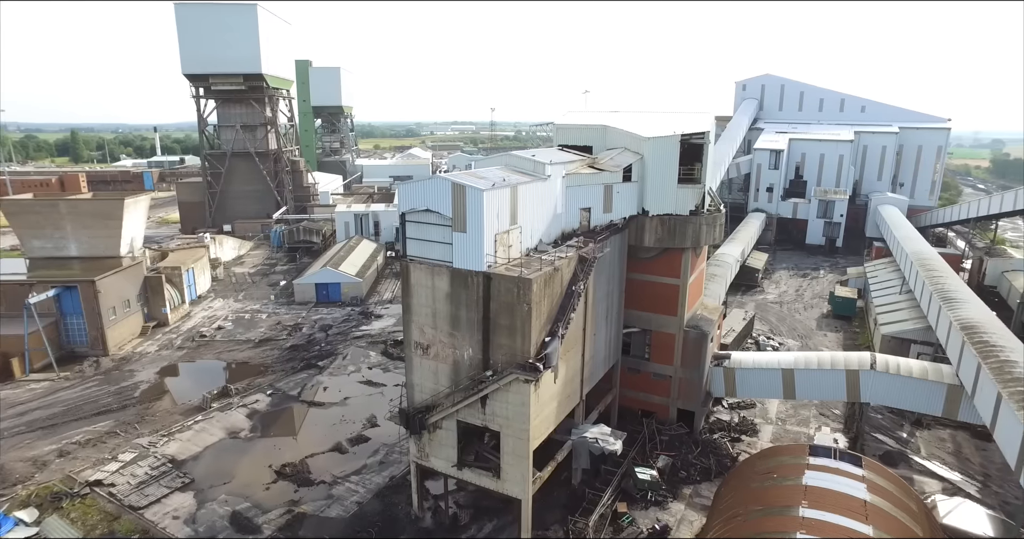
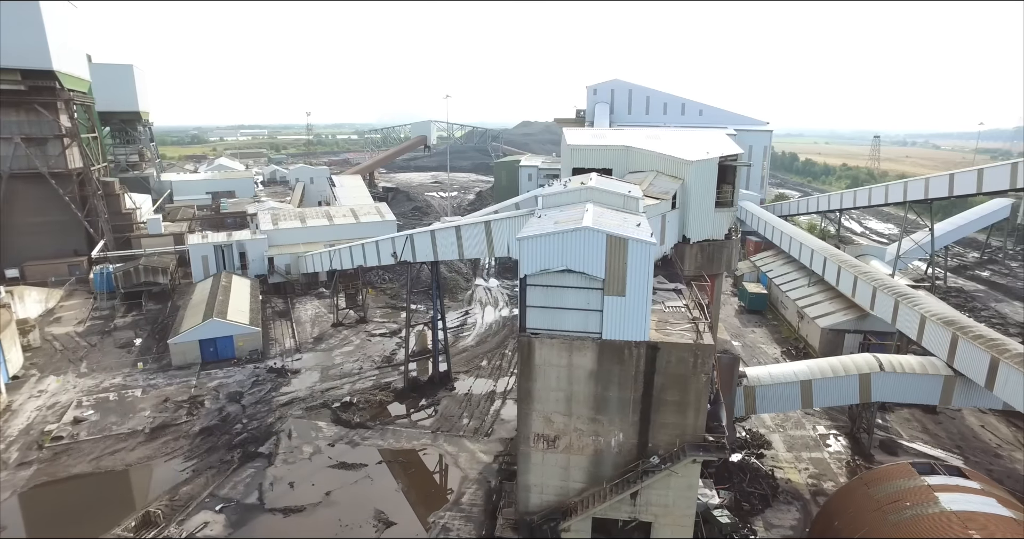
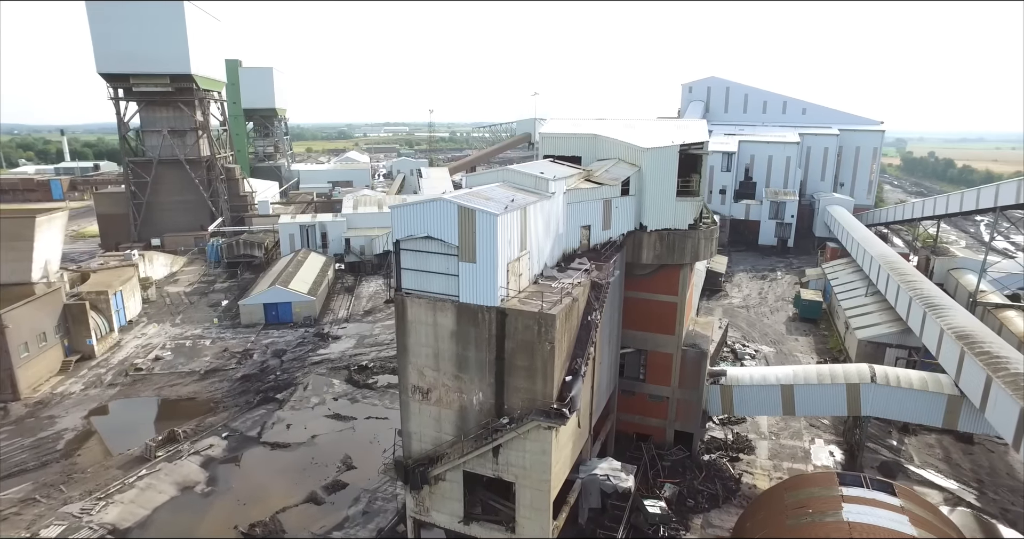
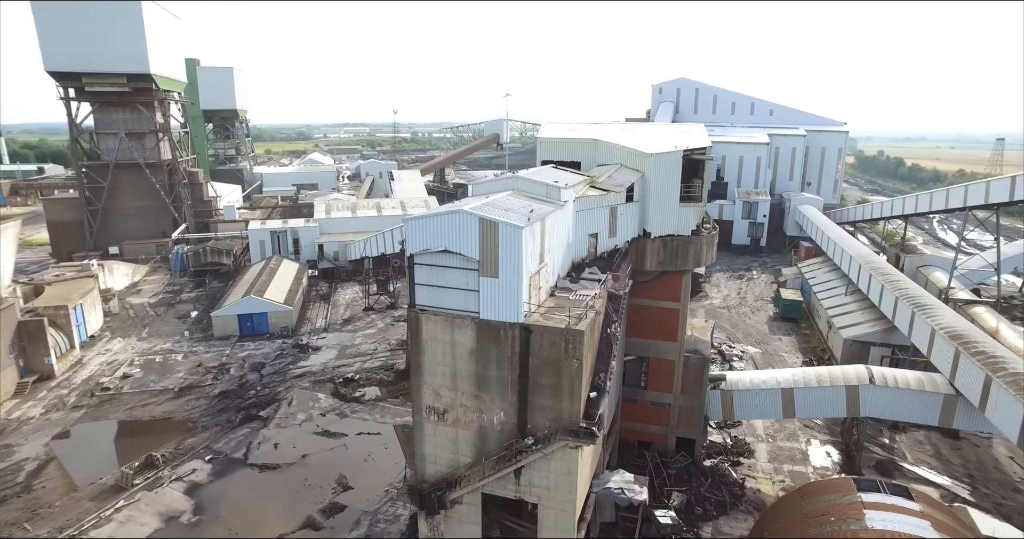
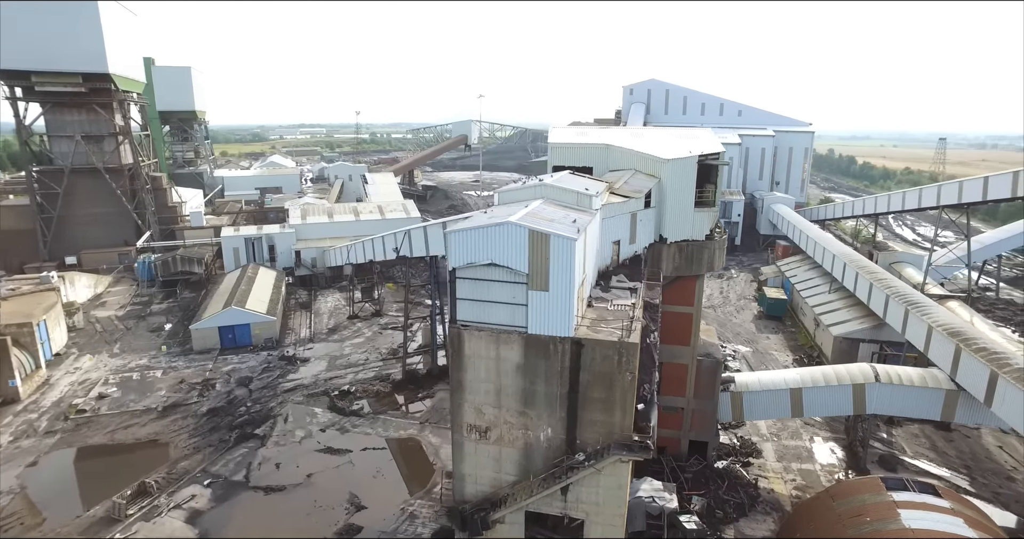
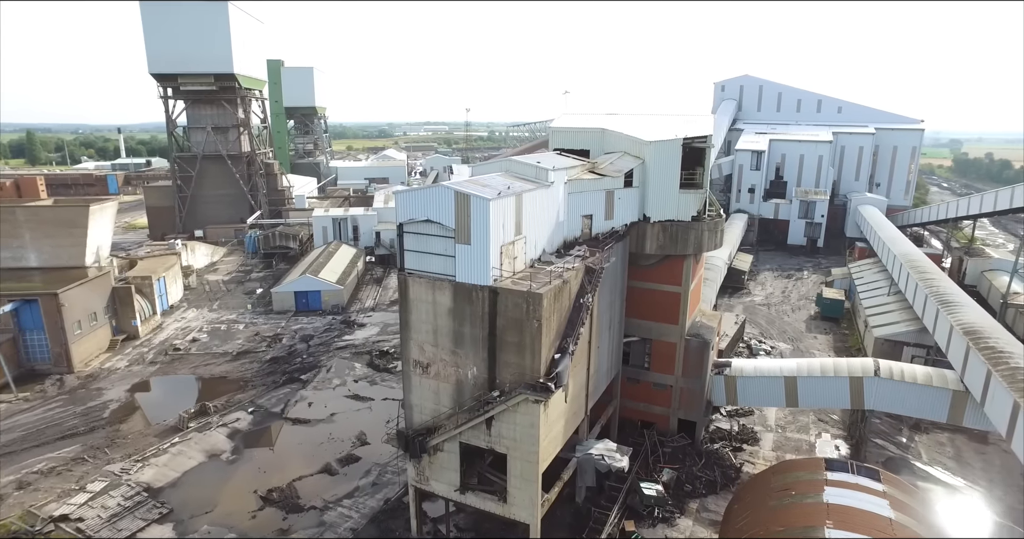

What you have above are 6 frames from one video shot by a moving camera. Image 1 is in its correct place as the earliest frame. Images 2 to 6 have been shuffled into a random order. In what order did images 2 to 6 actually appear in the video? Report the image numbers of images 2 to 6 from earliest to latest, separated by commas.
6, 3, 4, 5, 2
